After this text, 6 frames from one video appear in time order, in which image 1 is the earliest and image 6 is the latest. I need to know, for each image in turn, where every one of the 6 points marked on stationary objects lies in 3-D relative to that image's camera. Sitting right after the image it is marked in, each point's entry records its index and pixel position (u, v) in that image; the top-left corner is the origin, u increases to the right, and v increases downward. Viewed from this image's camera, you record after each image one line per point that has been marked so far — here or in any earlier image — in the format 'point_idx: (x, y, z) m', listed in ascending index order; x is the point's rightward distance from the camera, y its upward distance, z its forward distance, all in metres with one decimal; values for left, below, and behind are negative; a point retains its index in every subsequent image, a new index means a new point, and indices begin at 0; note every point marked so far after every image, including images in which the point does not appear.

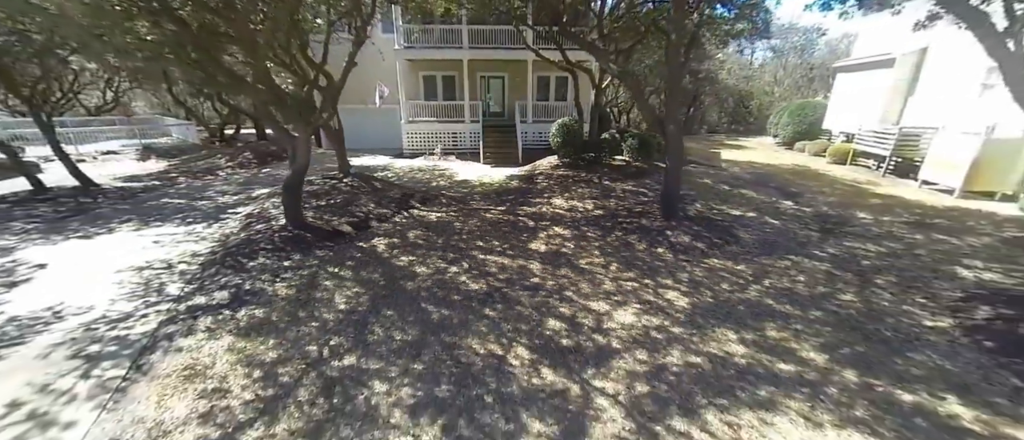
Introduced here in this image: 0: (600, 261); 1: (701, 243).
0: (+1.3, -0.6, +5.1) m
1: (+3.1, -0.4, +5.8) m
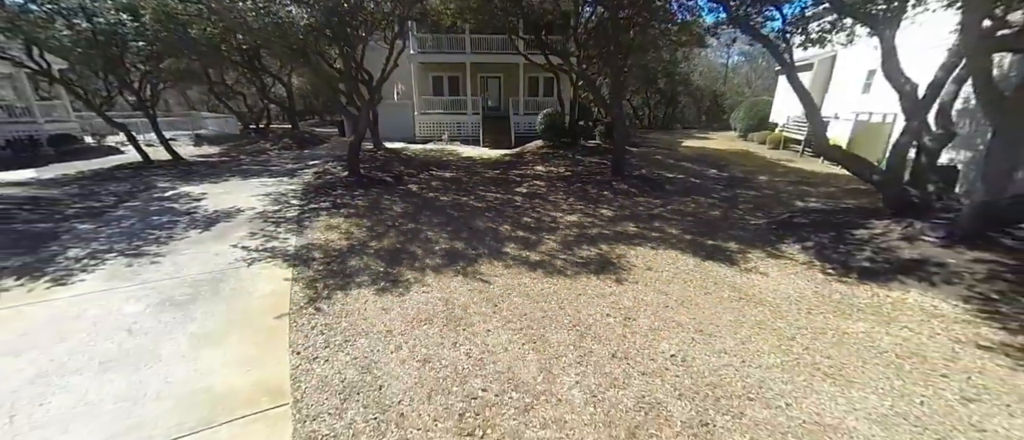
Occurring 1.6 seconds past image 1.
0: (+1.1, +0.5, +7.6) m
1: (+2.9, +0.7, +8.4) m
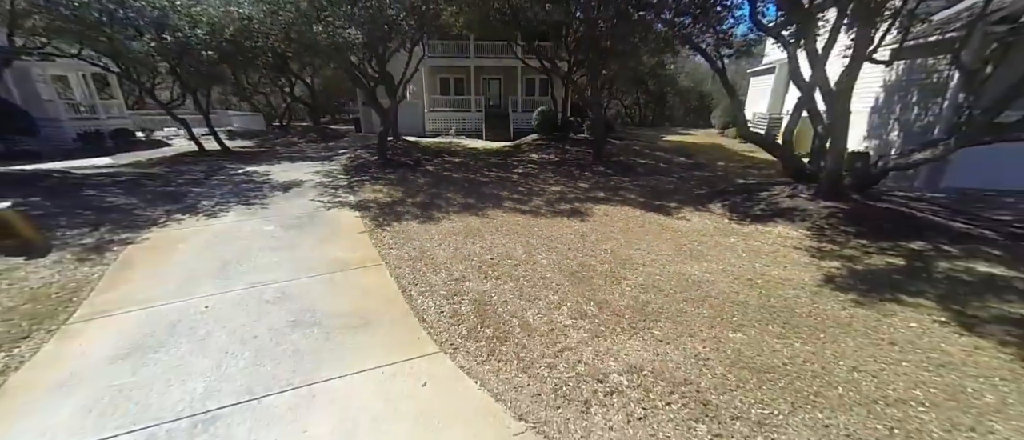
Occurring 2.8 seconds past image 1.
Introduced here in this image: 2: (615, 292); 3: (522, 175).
0: (+1.0, +1.2, +9.5) m
1: (+2.8, +1.4, +10.3) m
2: (+1.1, -0.7, +3.7) m
3: (+0.2, +1.2, +9.5) m
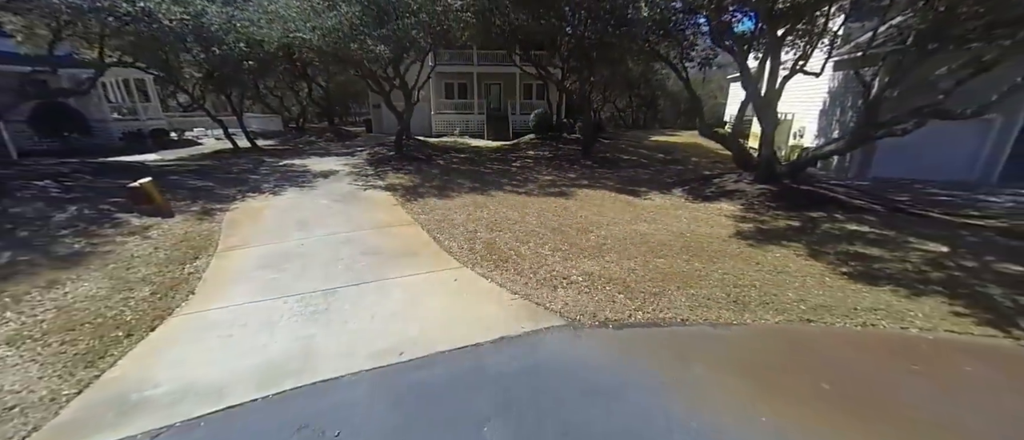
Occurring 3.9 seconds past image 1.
0: (+1.0, +1.6, +11.1) m
1: (+2.8, +1.8, +11.8) m
2: (+1.0, -0.3, +5.2) m
3: (+0.2, +1.6, +11.1) m
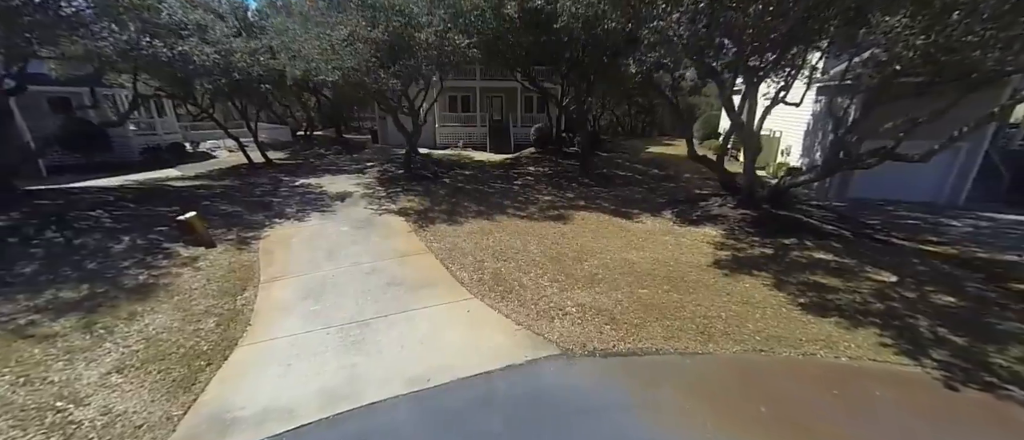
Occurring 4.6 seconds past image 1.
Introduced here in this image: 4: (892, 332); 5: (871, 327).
0: (+1.1, +1.1, +11.8) m
1: (+2.9, +1.3, +12.5) m
2: (+1.1, -0.8, +5.9) m
3: (+0.3, +1.1, +11.8) m
4: (+4.5, -1.3, +4.2) m
5: (+4.3, -1.3, +4.3) m
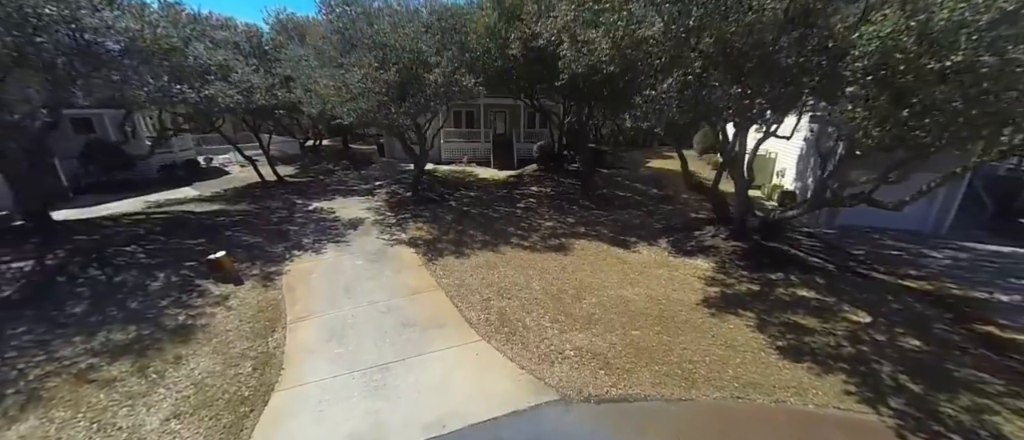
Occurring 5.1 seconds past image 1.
0: (+1.2, +0.4, +12.3) m
1: (+3.0, +0.6, +13.0) m
2: (+1.2, -1.5, +6.4) m
3: (+0.4, +0.4, +12.3) m
4: (+4.5, -2.1, +4.7) m
5: (+4.4, -2.0, +4.8) m
